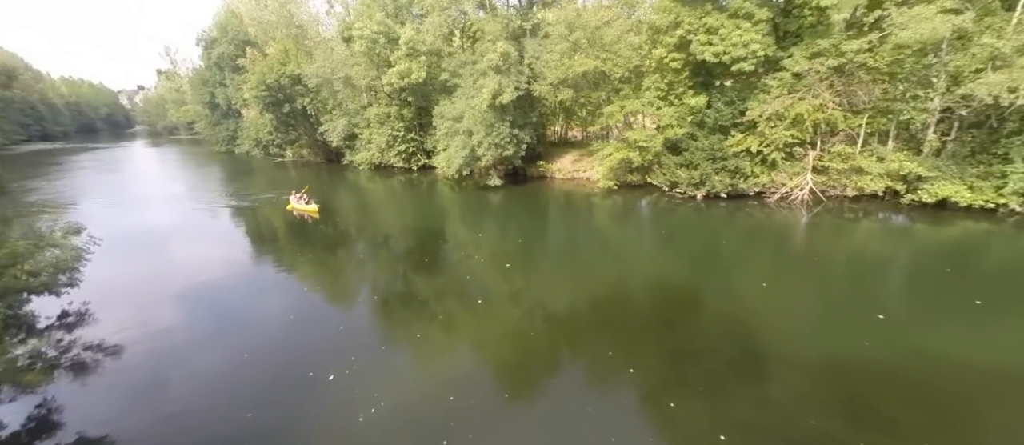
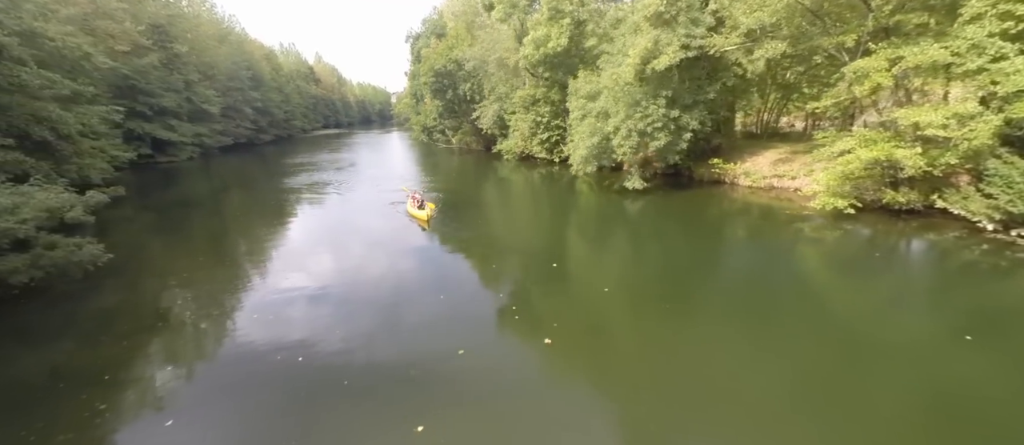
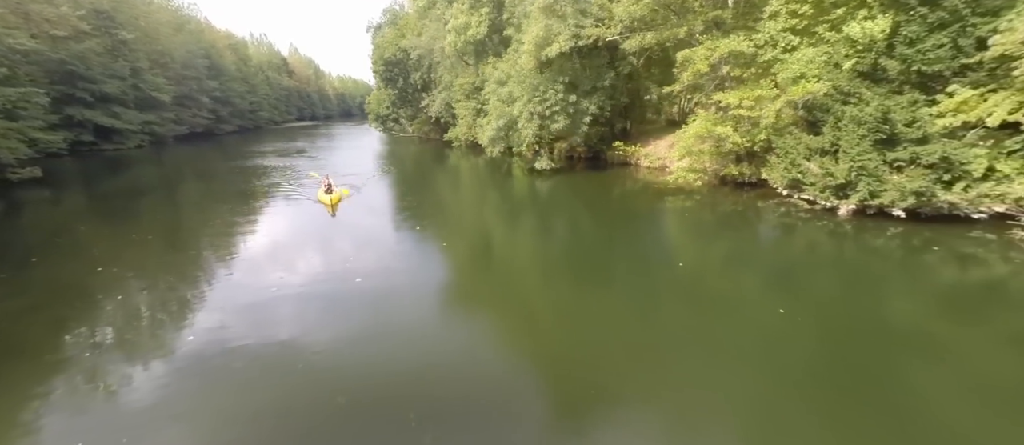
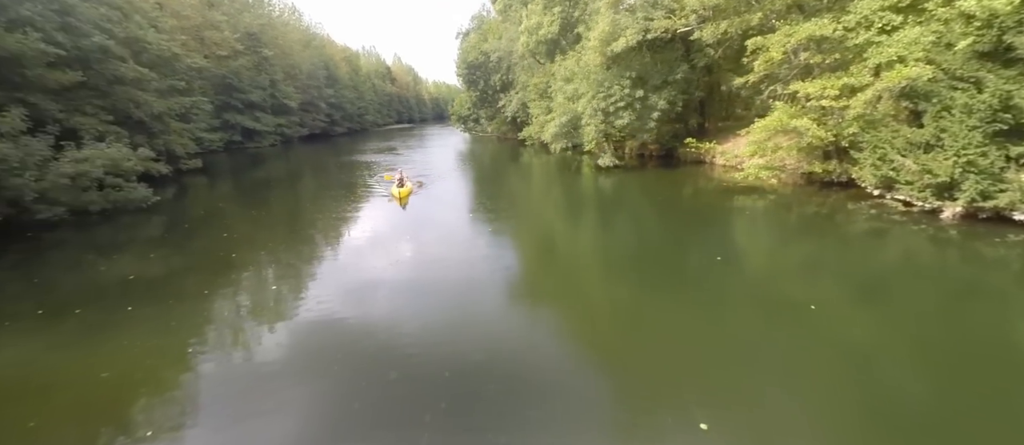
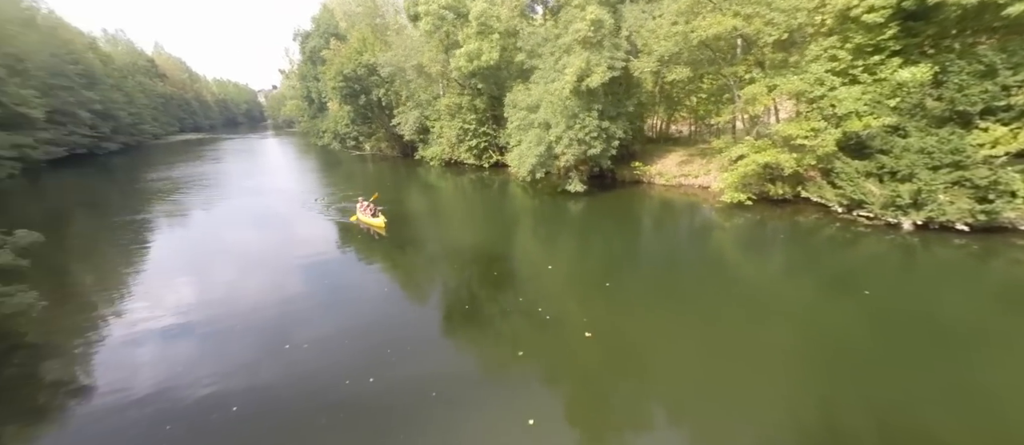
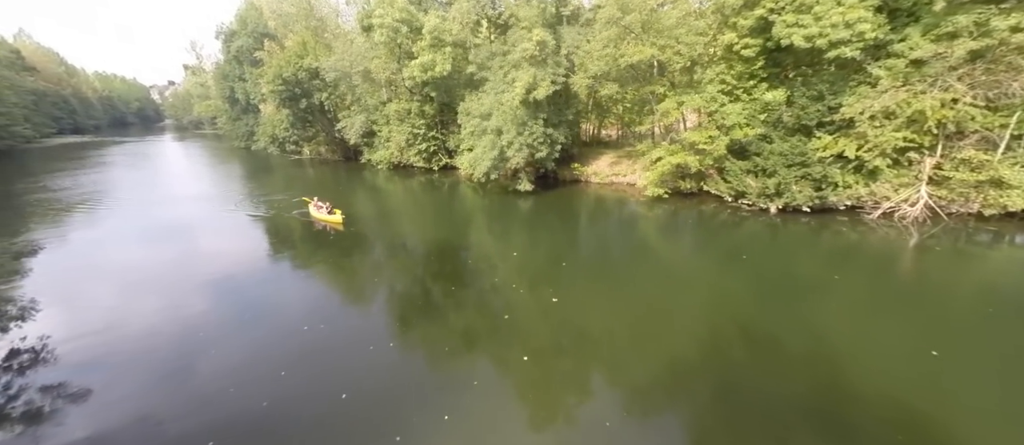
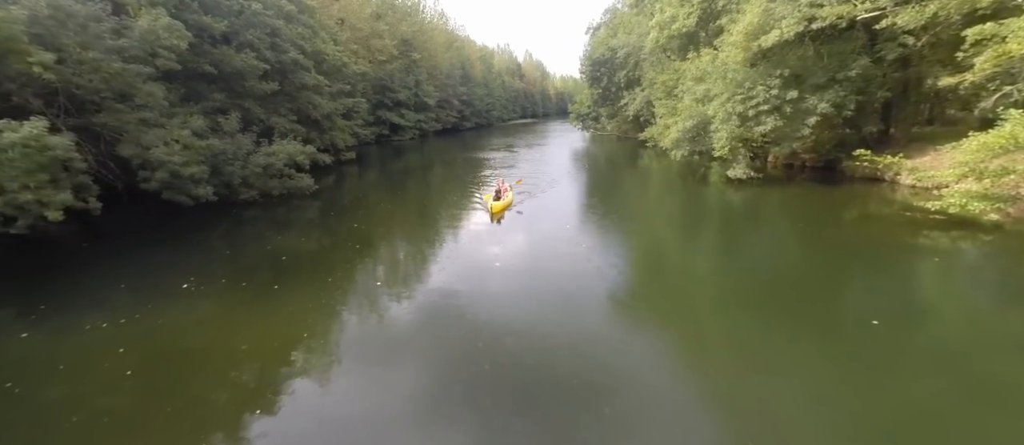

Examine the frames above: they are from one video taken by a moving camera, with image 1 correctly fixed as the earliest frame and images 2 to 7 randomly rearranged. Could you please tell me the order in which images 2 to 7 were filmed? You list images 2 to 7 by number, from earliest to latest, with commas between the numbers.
6, 5, 2, 3, 4, 7
